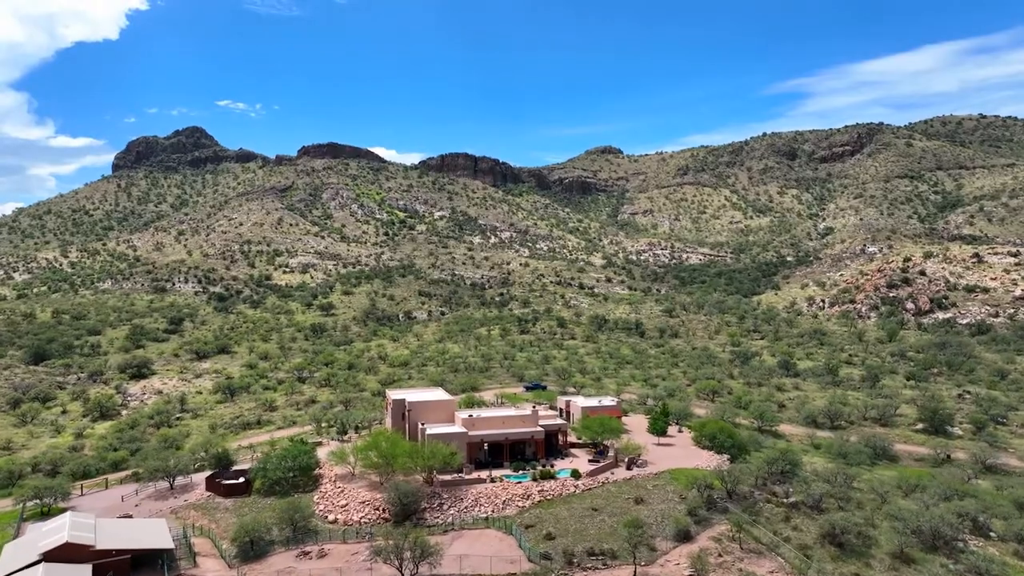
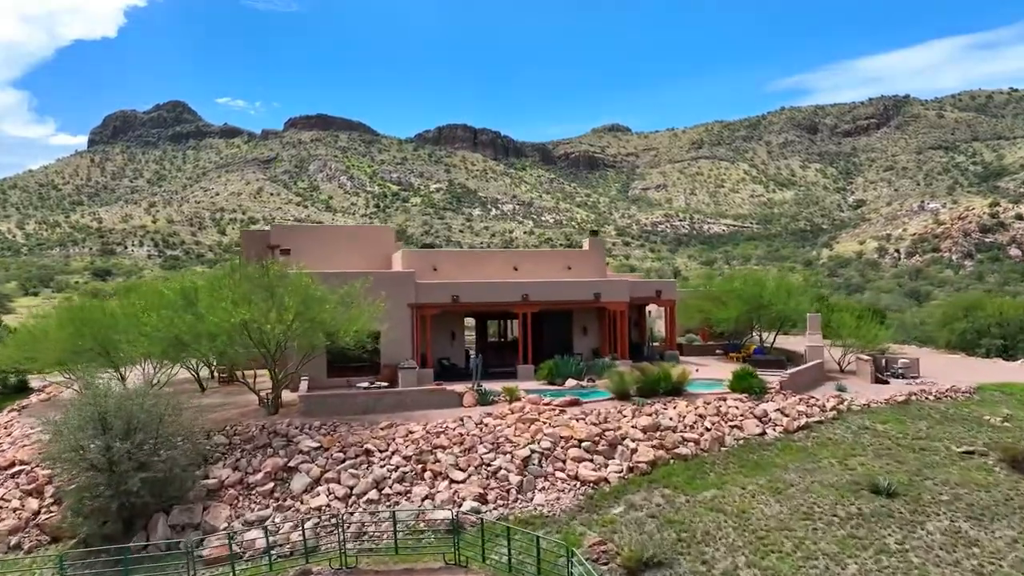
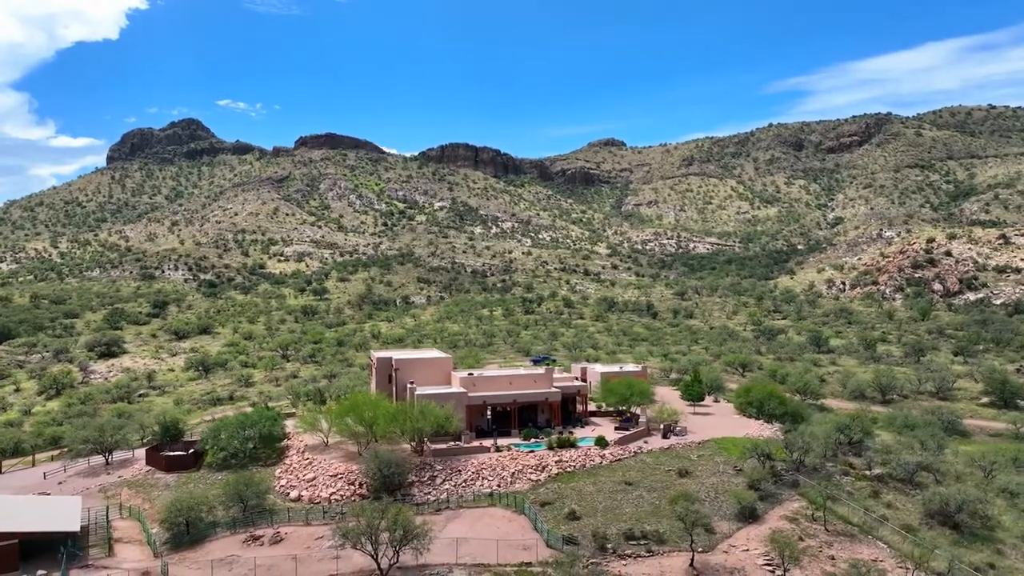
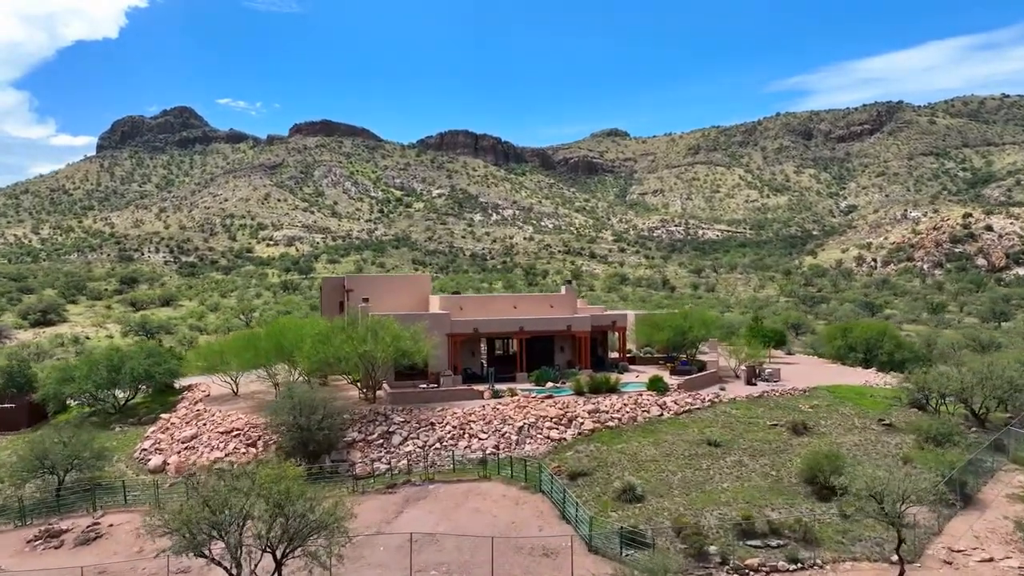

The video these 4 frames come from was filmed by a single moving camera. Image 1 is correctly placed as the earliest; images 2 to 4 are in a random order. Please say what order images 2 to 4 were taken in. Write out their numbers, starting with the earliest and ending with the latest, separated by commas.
3, 4, 2
